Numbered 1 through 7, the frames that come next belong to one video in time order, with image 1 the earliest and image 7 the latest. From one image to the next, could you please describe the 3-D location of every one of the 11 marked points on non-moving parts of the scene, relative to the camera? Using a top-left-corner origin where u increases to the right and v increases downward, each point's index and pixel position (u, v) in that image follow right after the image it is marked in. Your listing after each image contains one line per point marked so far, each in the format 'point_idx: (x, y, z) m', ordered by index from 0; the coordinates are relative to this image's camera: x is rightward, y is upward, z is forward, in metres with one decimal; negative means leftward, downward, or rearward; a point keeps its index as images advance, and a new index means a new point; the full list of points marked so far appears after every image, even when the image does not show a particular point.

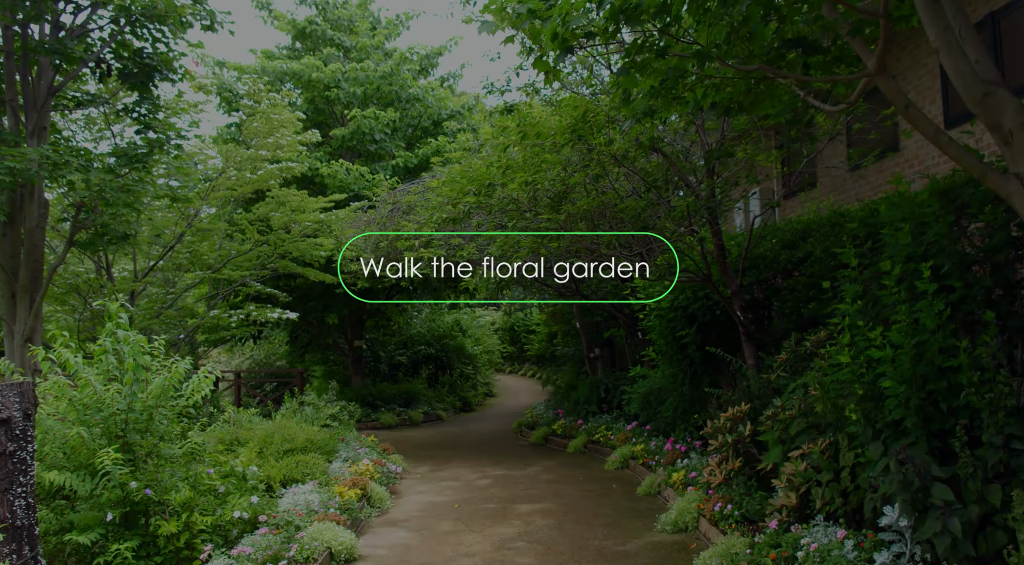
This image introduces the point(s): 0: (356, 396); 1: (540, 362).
0: (-2.6, -1.9, +13.4) m
1: (+0.7, -1.8, +18.5) m
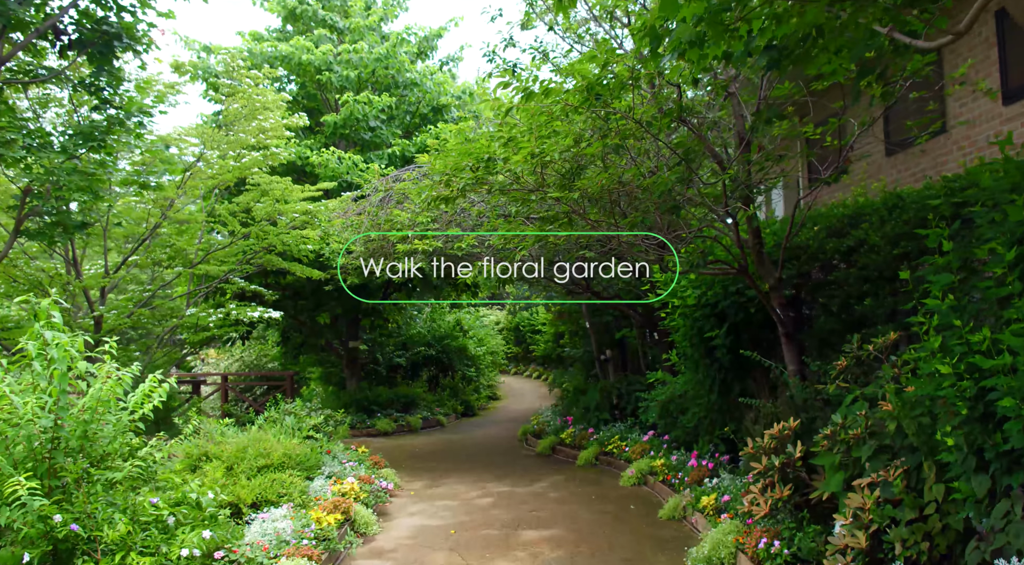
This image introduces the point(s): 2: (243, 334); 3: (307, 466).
0: (-2.6, -1.9, +12.6) m
1: (+0.8, -1.8, +17.6) m
2: (-4.2, -0.8, +12.4) m
3: (-1.7, -1.5, +6.7) m
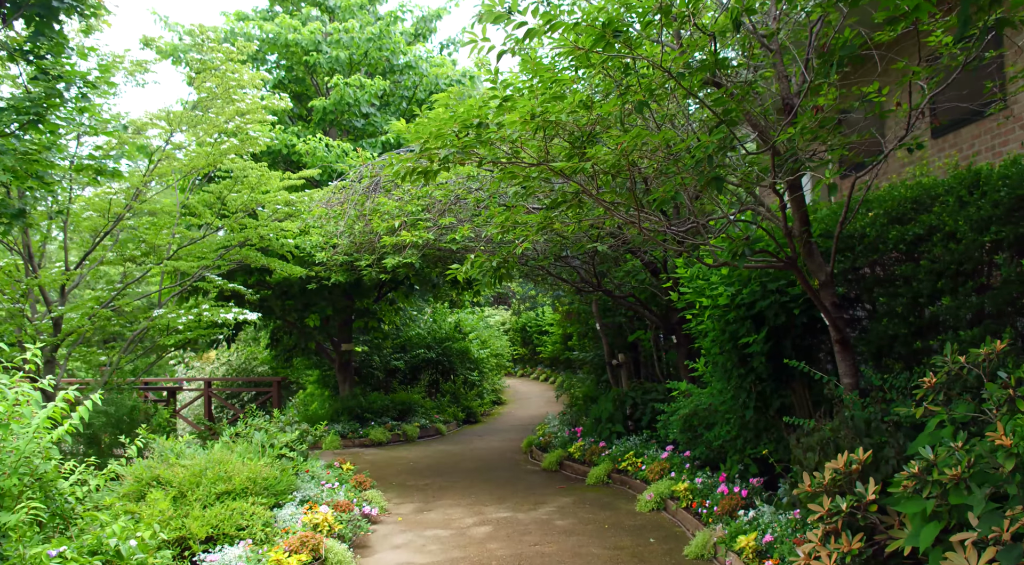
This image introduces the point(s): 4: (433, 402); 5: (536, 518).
0: (-2.5, -1.9, +11.7) m
1: (+0.9, -1.8, +16.7) m
2: (-4.1, -0.8, +11.6) m
3: (-1.7, -1.5, +5.8) m
4: (-1.3, -2.0, +13.2) m
5: (+0.2, -1.9, +6.4) m
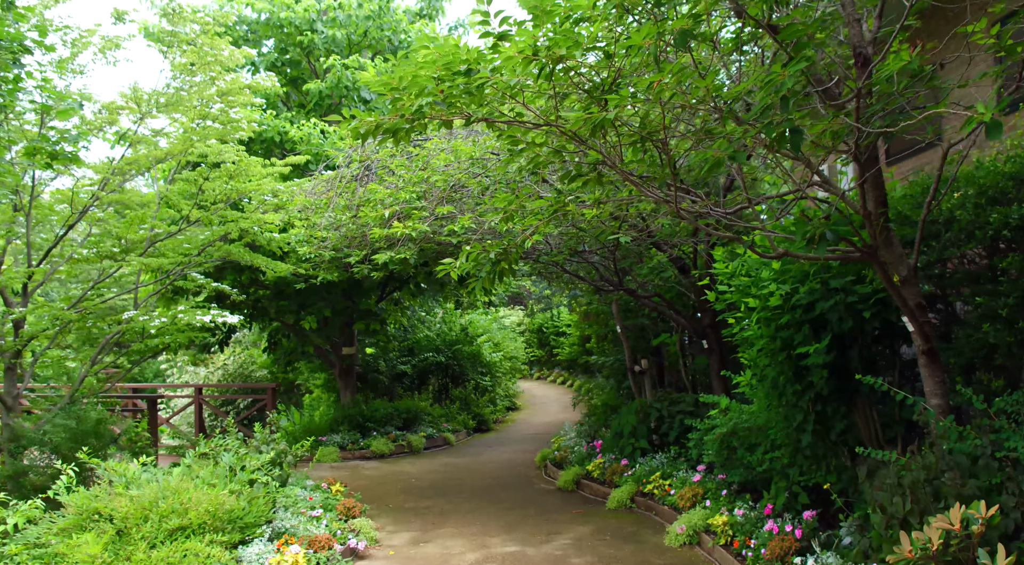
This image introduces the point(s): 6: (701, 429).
0: (-2.3, -1.8, +10.9) m
1: (+1.2, -1.7, +15.8) m
2: (-4.0, -0.8, +10.8) m
3: (-1.7, -1.5, +4.9) m
4: (-1.1, -2.0, +12.4) m
5: (+0.3, -1.9, +5.5) m
6: (+1.5, -1.2, +6.2) m
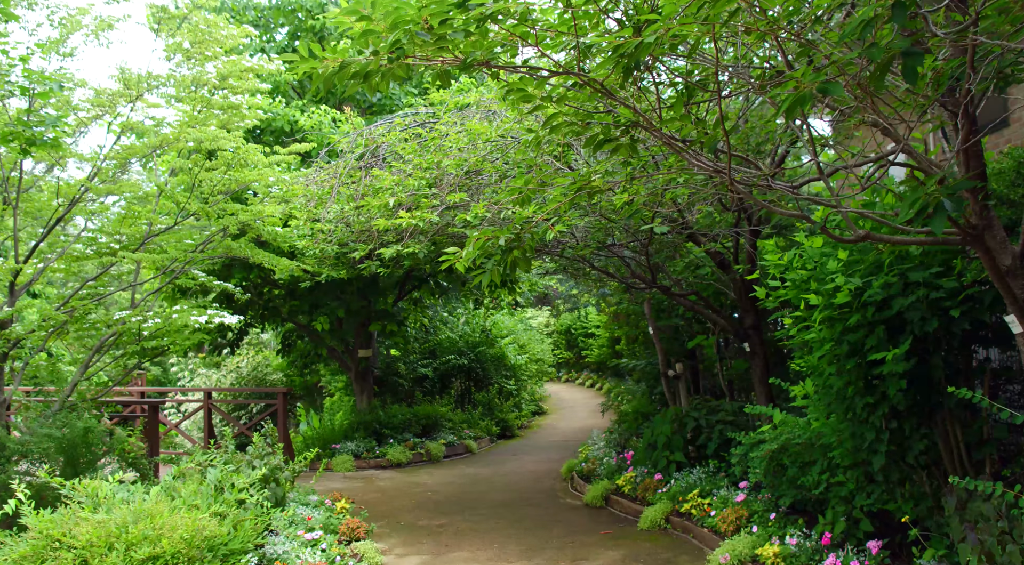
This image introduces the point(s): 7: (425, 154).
0: (-2.0, -1.8, +10.3) m
1: (+1.7, -1.7, +15.1) m
2: (-3.7, -0.7, +10.3) m
3: (-1.6, -1.5, +4.4) m
4: (-0.7, -2.0, +11.8) m
5: (+0.4, -1.9, +4.8) m
6: (+1.6, -1.1, +5.6) m
7: (-0.6, +0.9, +5.7) m
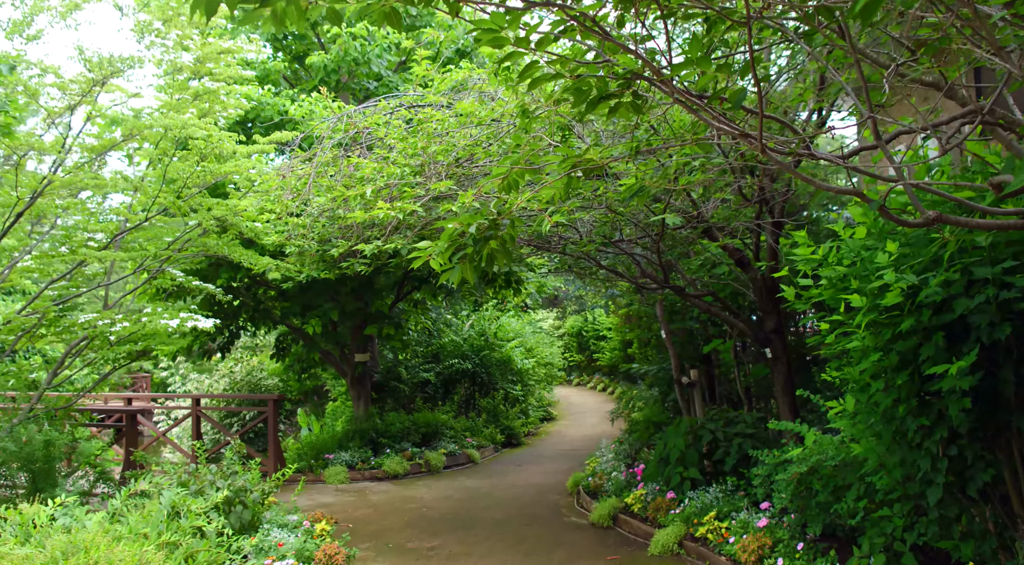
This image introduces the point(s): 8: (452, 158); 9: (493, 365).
0: (-1.9, -1.8, +9.8) m
1: (+1.8, -1.7, +14.5) m
2: (-3.6, -0.8, +9.8) m
3: (-1.6, -1.5, +3.8) m
4: (-0.7, -2.0, +11.2) m
5: (+0.3, -1.8, +4.3) m
6: (+1.6, -1.1, +5.0) m
7: (-0.7, +0.9, +5.2) m
8: (-0.4, +0.8, +4.8) m
9: (-0.3, -1.3, +12.5) m
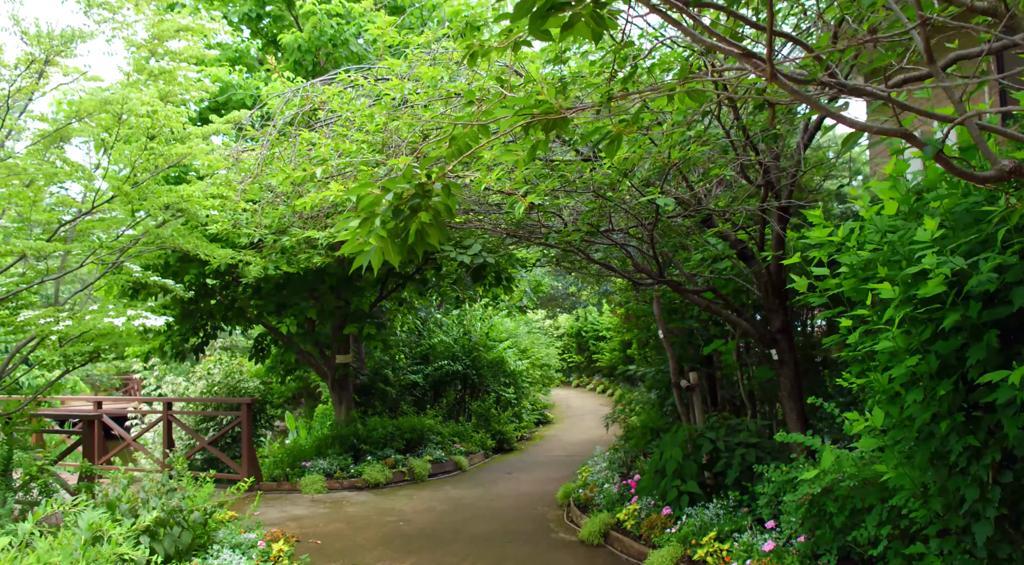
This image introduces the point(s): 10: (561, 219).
0: (-2.1, -1.8, +9.3) m
1: (+1.7, -1.7, +14.0) m
2: (-3.7, -0.7, +9.2) m
3: (-1.8, -1.4, +3.3) m
4: (-0.8, -1.9, +10.7) m
5: (+0.2, -1.8, +3.7) m
6: (+1.5, -1.1, +4.4) m
7: (-0.8, +1.0, +4.6) m
8: (-0.5, +0.8, +4.2) m
9: (-0.4, -1.3, +11.9) m
10: (+0.3, +0.4, +4.7) m
